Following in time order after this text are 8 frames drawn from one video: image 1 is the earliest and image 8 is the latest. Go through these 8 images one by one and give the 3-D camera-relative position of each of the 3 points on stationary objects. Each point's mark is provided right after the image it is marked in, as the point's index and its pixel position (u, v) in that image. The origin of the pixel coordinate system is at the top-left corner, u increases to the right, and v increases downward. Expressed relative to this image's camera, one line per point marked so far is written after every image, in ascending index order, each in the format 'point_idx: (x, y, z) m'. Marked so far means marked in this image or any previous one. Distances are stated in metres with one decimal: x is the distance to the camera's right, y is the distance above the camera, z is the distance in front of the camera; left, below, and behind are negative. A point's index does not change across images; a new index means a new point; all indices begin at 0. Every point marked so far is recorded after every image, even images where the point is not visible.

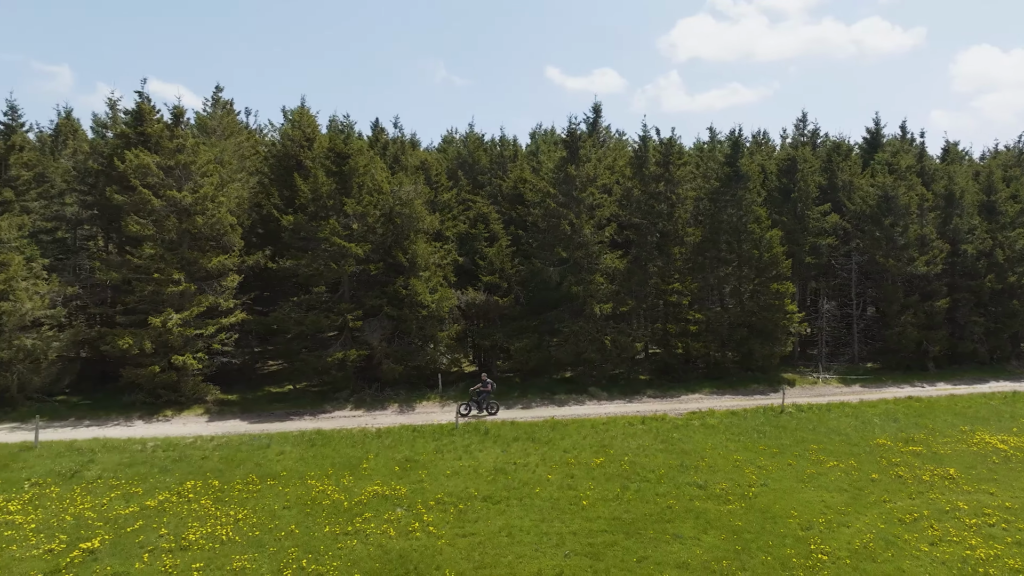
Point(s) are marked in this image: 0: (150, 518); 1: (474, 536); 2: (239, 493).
0: (-8.6, -5.4, +16.8) m
1: (-0.9, -5.8, +16.5) m
2: (-7.1, -5.3, +18.5) m
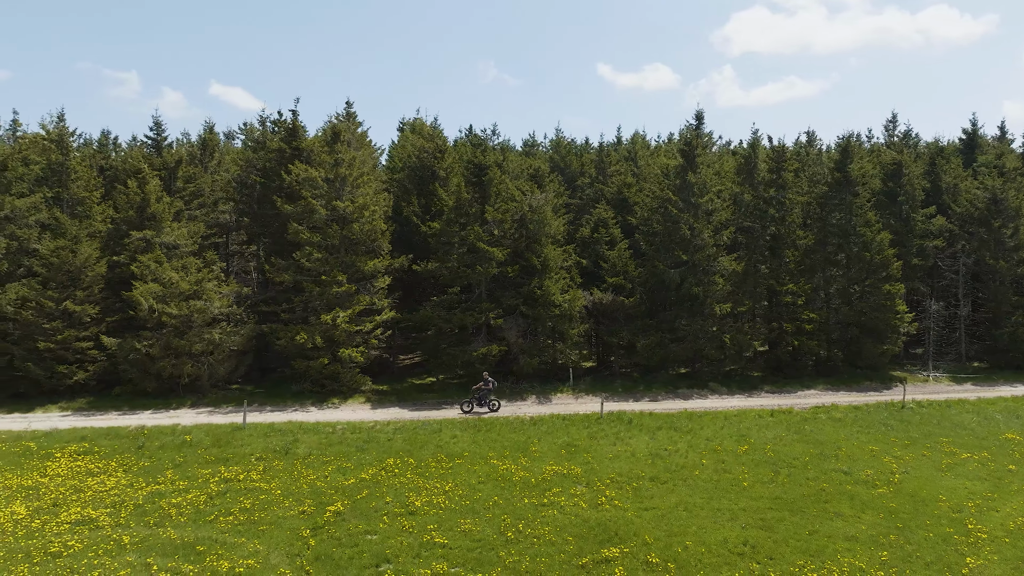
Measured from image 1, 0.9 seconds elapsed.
0: (-3.9, -5.5, +19.6) m
1: (+3.8, -5.8, +18.7) m
2: (-2.3, -5.4, +21.1) m
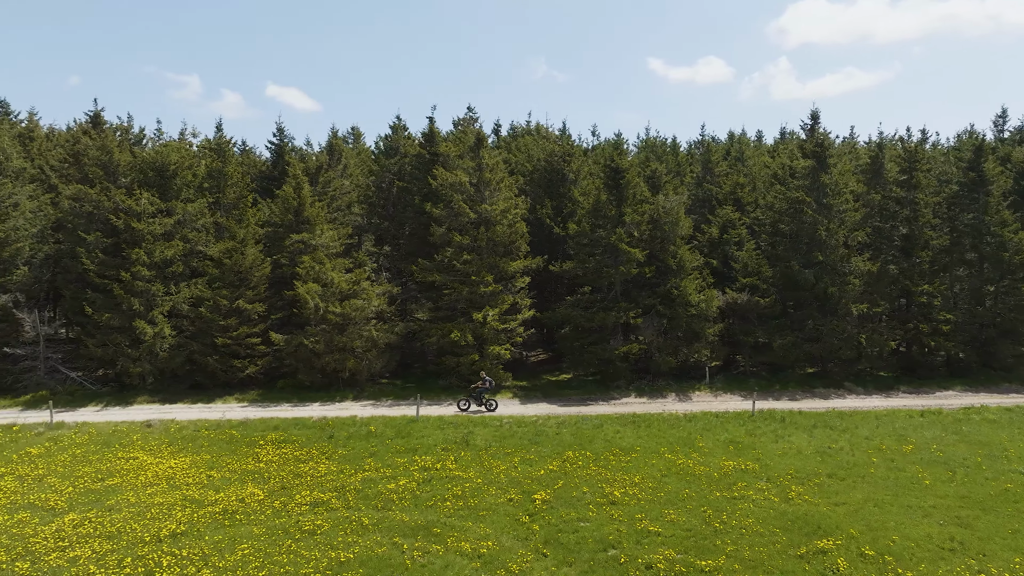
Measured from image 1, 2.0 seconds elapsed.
0: (+1.5, -5.6, +20.7) m
1: (+9.1, -5.9, +19.2) m
2: (+3.2, -5.4, +22.1) m
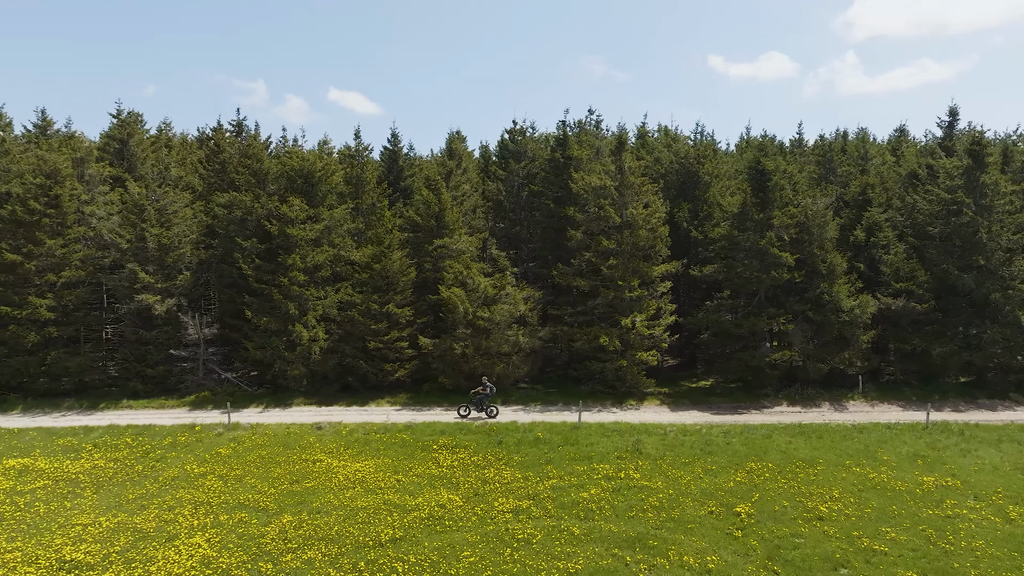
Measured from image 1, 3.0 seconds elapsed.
0: (+7.0, -5.8, +20.1) m
1: (+14.4, -6.1, +18.1) m
2: (+8.8, -5.7, +21.4) m
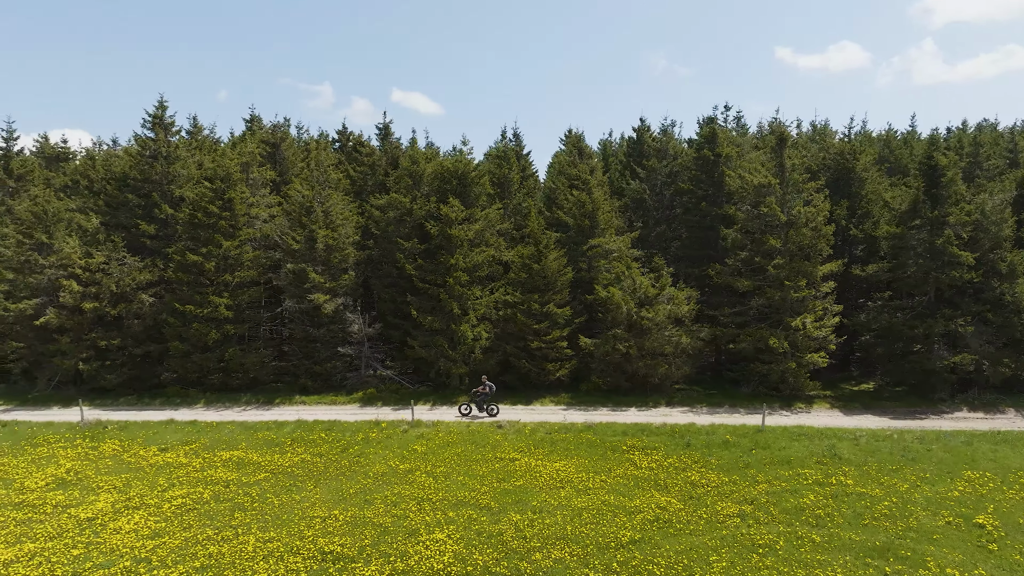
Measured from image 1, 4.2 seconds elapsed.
0: (+12.9, -5.8, +19.3) m
1: (+20.2, -6.2, +16.6) m
2: (+14.8, -5.7, +20.4) m
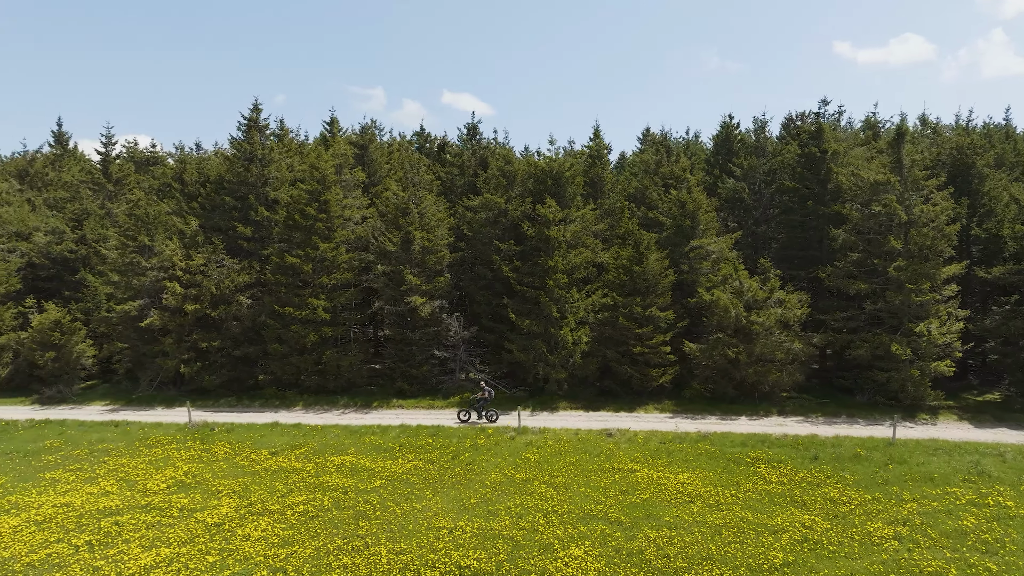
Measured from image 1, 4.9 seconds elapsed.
0: (+16.3, -5.9, +17.4) m
1: (+23.3, -6.3, +14.2) m
2: (+18.3, -5.8, +18.4) m
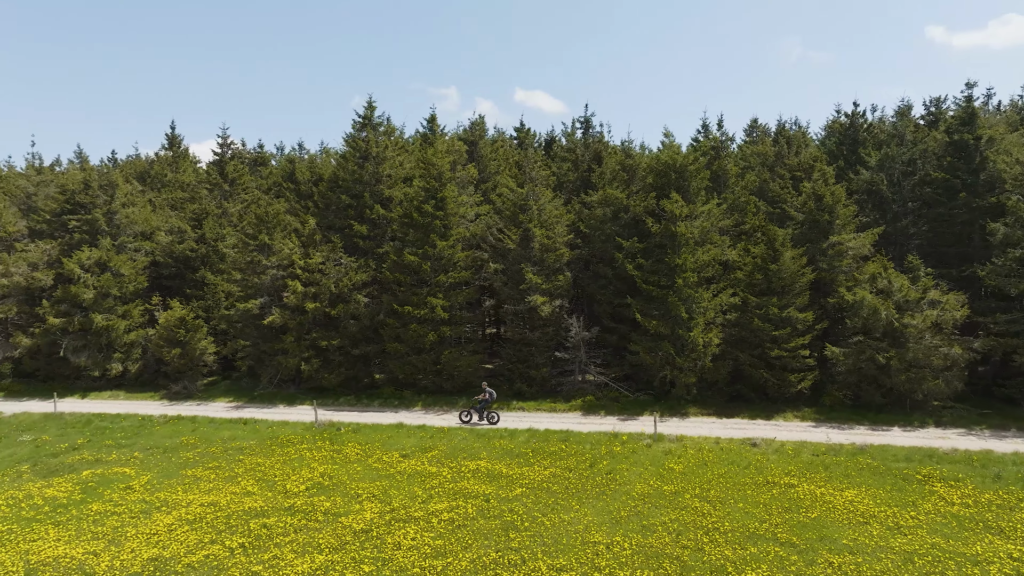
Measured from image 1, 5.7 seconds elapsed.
0: (+20.0, -5.9, +14.5) m
1: (+26.7, -6.4, +10.7) m
2: (+22.1, -5.8, +15.3) m
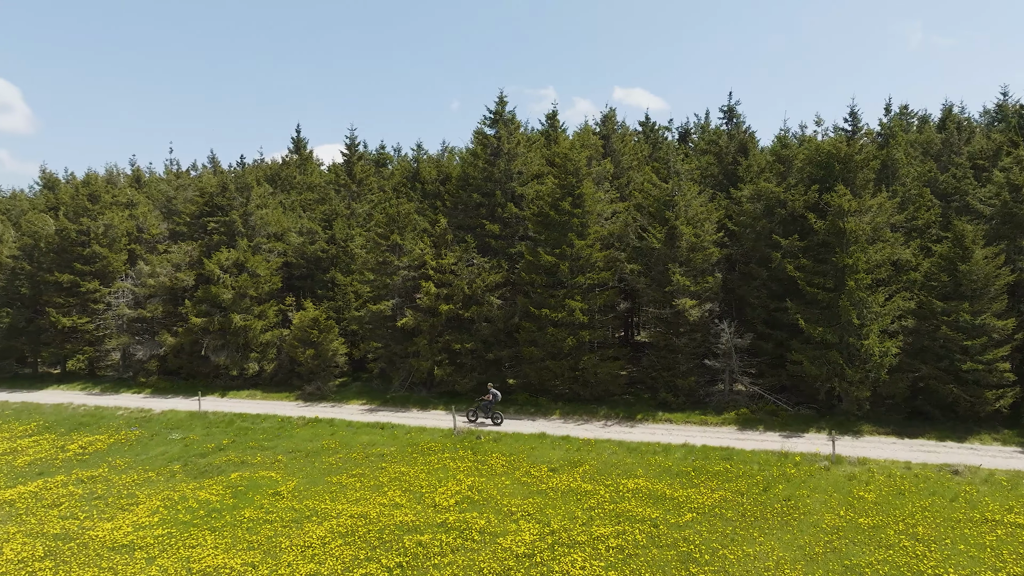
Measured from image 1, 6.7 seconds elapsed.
0: (+23.4, -6.1, +9.9) m
1: (+29.5, -6.5, +5.2) m
2: (+25.5, -6.0, +10.4) m
